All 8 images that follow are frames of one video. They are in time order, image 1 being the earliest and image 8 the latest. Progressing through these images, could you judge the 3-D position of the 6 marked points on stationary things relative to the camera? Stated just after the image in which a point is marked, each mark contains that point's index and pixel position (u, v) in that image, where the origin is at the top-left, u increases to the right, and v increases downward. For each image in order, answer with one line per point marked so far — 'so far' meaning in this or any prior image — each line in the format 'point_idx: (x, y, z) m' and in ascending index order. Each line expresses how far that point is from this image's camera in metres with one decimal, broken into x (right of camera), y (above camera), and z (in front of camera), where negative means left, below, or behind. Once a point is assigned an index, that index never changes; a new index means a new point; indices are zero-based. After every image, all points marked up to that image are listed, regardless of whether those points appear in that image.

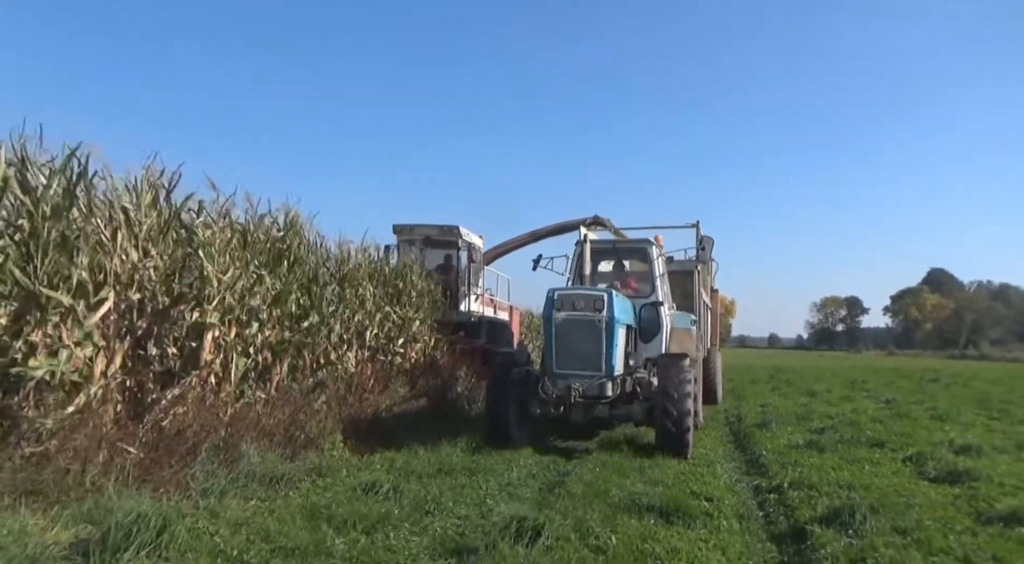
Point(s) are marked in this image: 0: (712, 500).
0: (+1.6, -1.8, +5.5) m
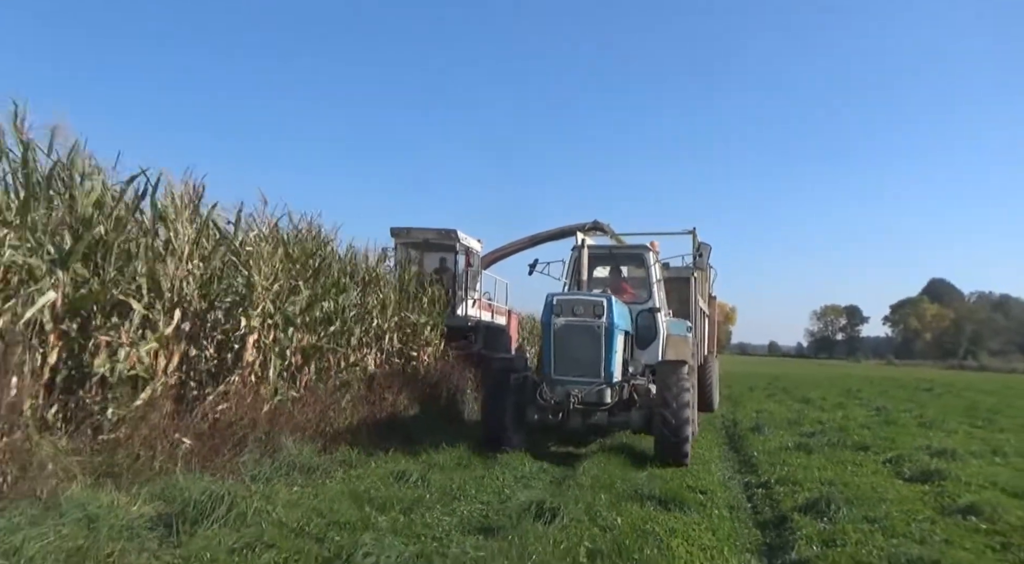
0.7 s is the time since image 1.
0: (+1.8, -1.9, +6.1) m
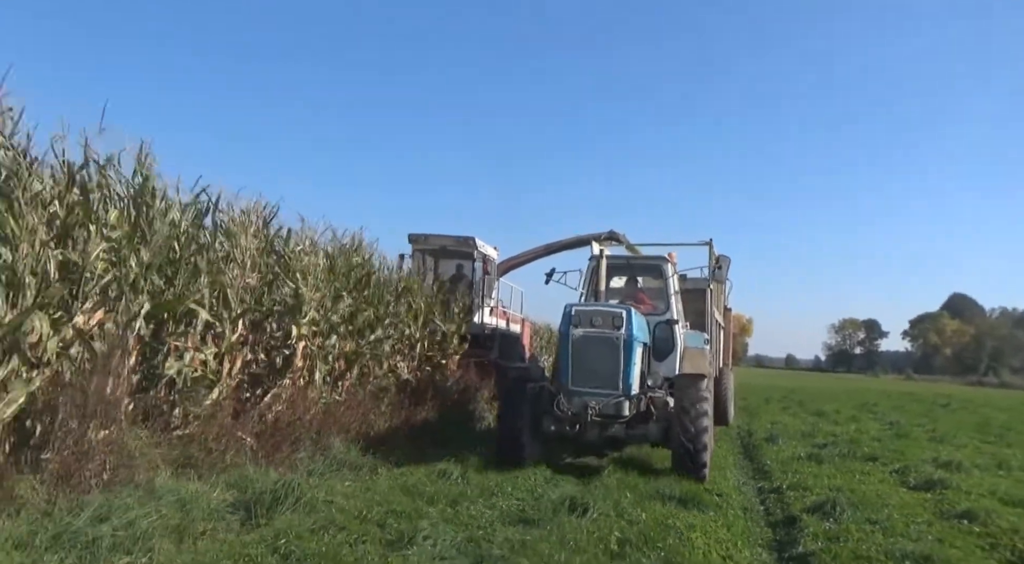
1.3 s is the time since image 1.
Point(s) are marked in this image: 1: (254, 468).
0: (+2.1, -2.1, +6.6) m
1: (-2.3, -1.7, +6.0) m
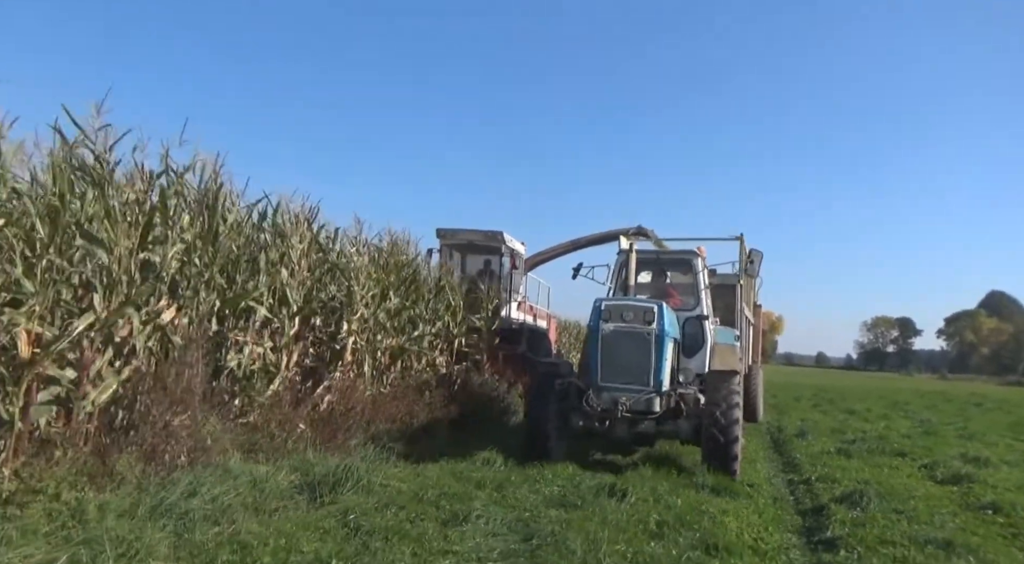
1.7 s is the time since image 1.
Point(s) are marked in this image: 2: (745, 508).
0: (+2.5, -2.1, +6.9) m
1: (-1.9, -1.7, +6.5) m
2: (+2.0, -1.9, +5.7) m
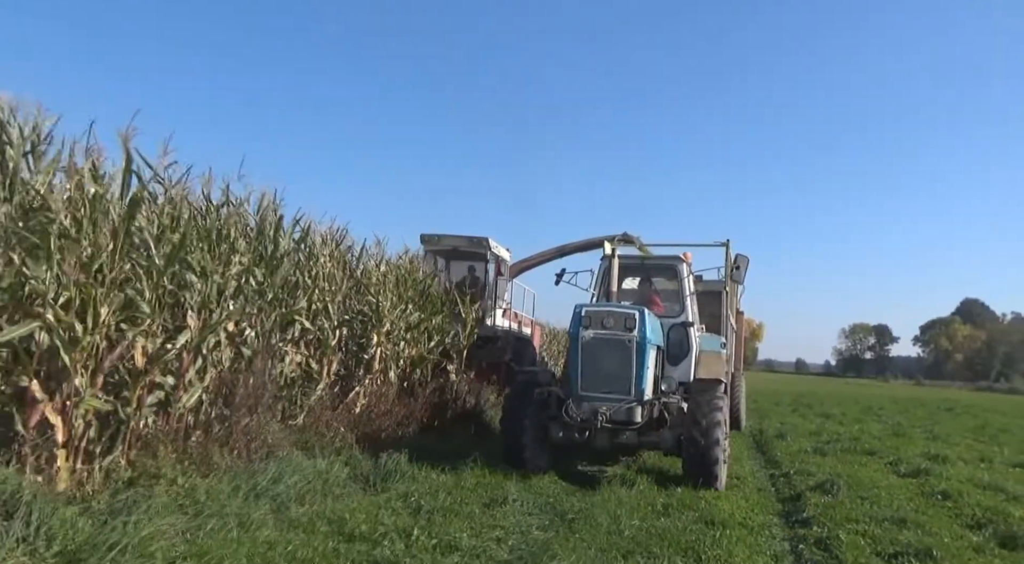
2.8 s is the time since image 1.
0: (+2.7, -2.3, +7.9) m
1: (-1.7, -1.9, +7.4) m
2: (+2.2, -2.1, +6.6) m
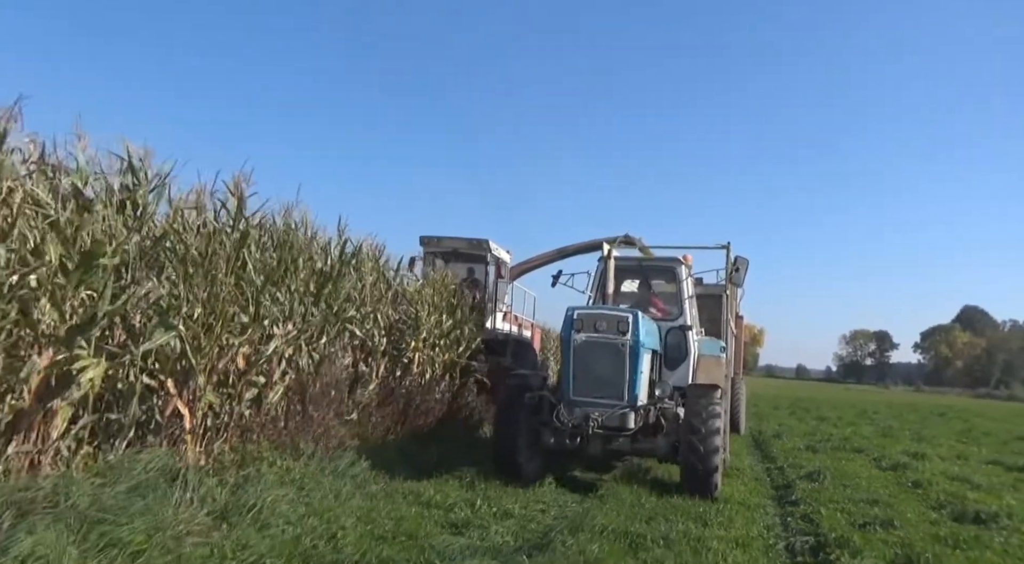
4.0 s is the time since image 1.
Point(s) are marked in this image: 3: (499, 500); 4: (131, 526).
0: (+3.1, -2.5, +9.0) m
1: (-1.4, -2.1, +8.5) m
2: (+2.6, -2.3, +7.7) m
3: (-0.1, -1.9, +5.9) m
4: (-2.3, -1.4, +3.9) m
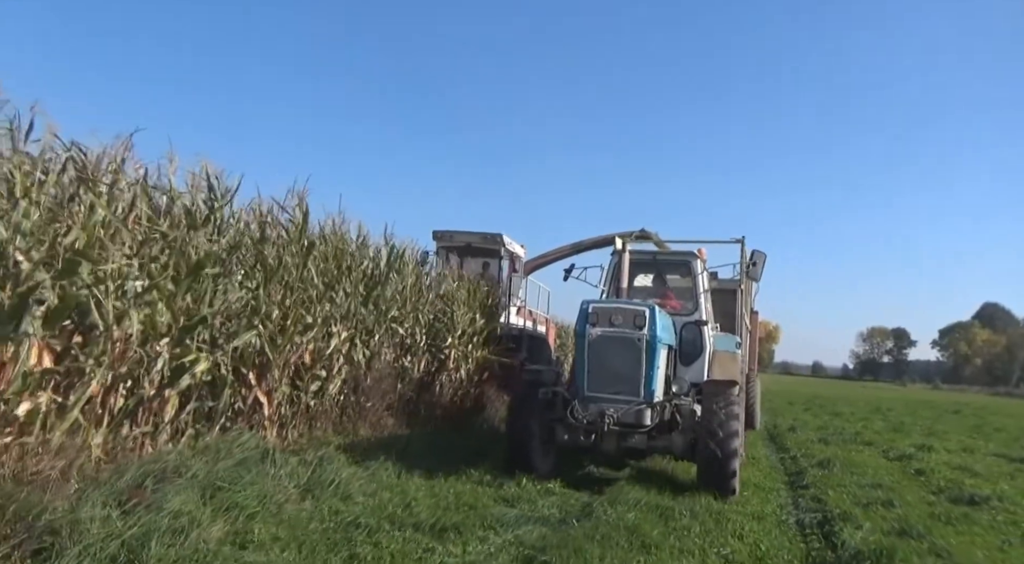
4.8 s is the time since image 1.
0: (+3.5, -2.6, +9.6) m
1: (-0.9, -2.1, +9.2) m
2: (+3.0, -2.4, +8.4) m
3: (+0.3, -2.0, +6.7) m
4: (-1.9, -1.5, +4.7) m
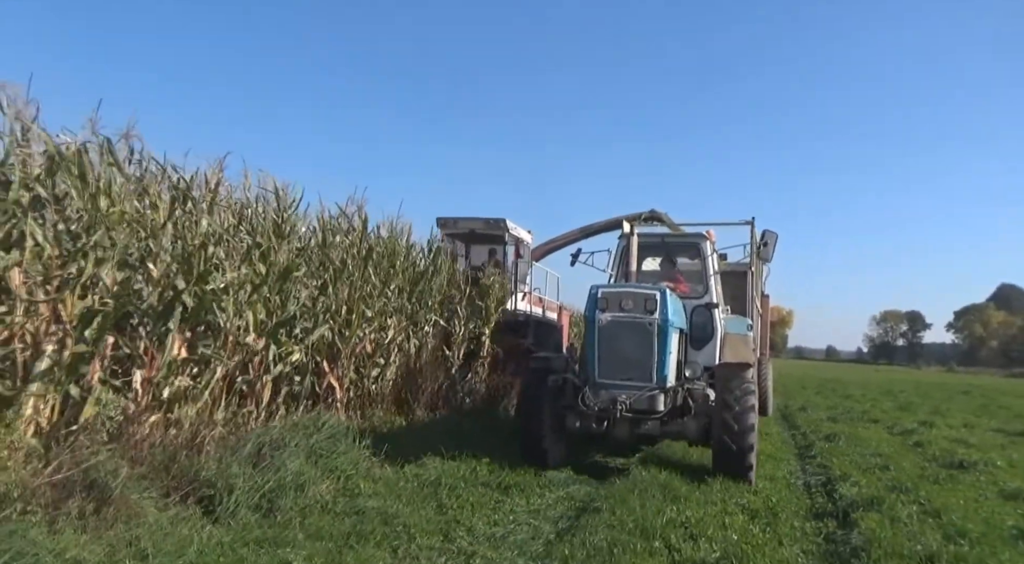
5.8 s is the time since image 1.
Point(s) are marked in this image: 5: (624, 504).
0: (+4.0, -2.4, +10.5) m
1: (-0.4, -2.0, +10.2) m
2: (+3.5, -2.2, +9.3) m
3: (+0.7, -1.9, +7.6) m
4: (-1.5, -1.5, +5.7) m
5: (+0.8, -1.6, +4.9) m
